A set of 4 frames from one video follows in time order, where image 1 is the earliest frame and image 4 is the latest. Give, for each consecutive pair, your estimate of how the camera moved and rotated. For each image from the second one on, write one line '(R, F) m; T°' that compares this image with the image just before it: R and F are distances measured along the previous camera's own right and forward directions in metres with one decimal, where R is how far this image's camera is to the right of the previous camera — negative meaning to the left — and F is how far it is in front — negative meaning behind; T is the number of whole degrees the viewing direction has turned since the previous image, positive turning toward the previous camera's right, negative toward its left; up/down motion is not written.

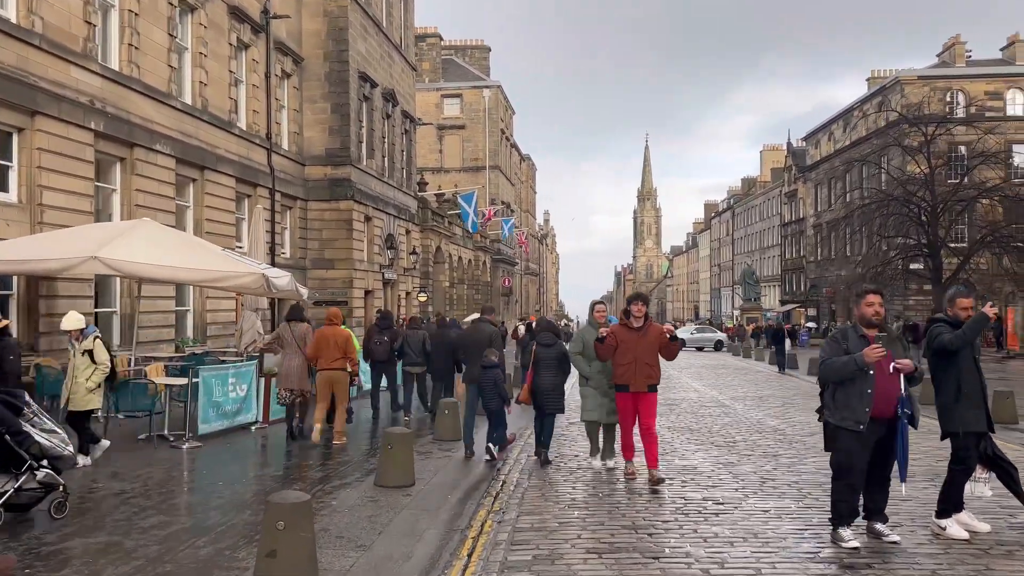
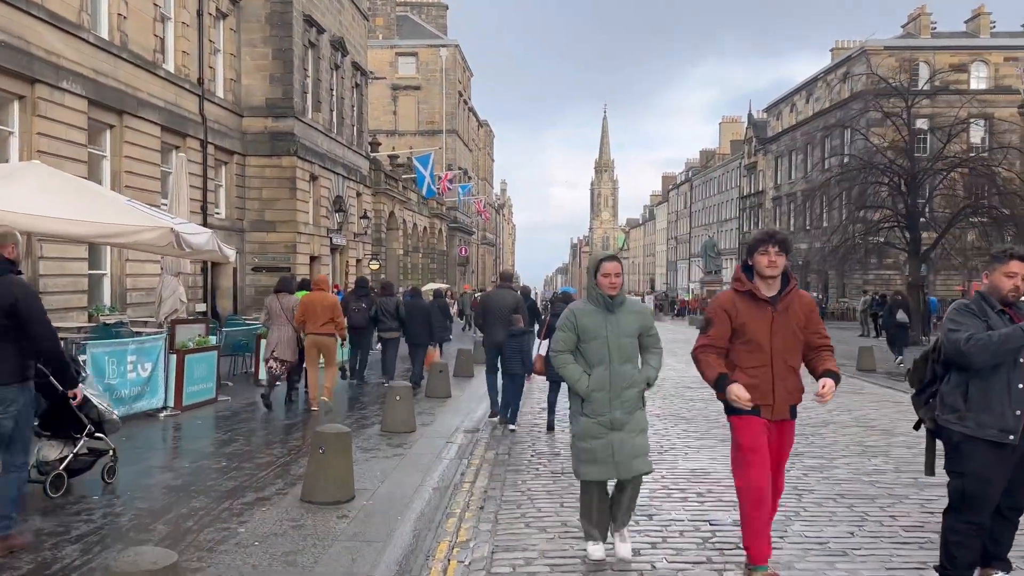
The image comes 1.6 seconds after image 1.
(-0.1, +1.9) m; +3°
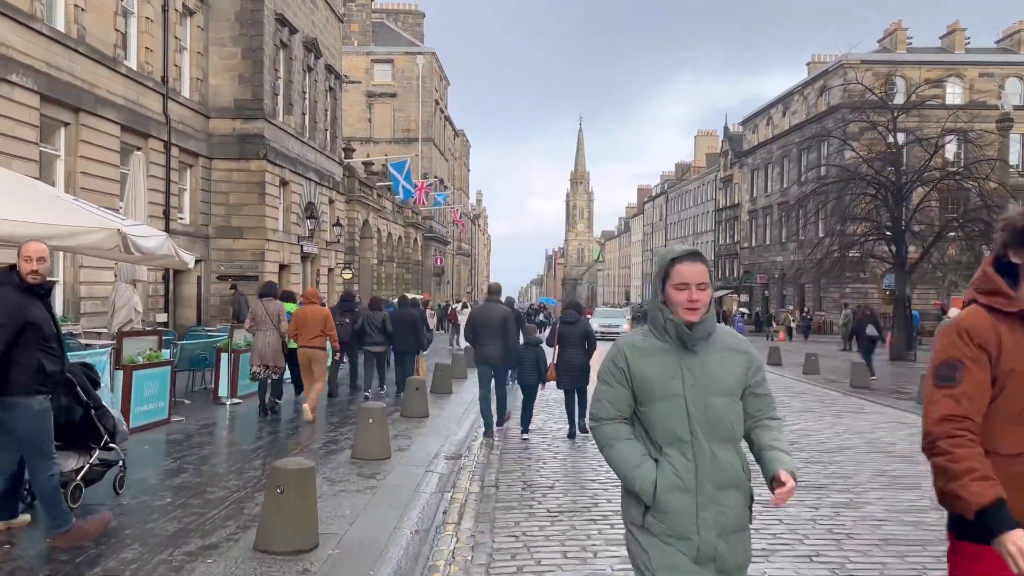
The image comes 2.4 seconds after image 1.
(-0.1, +0.9) m; +2°
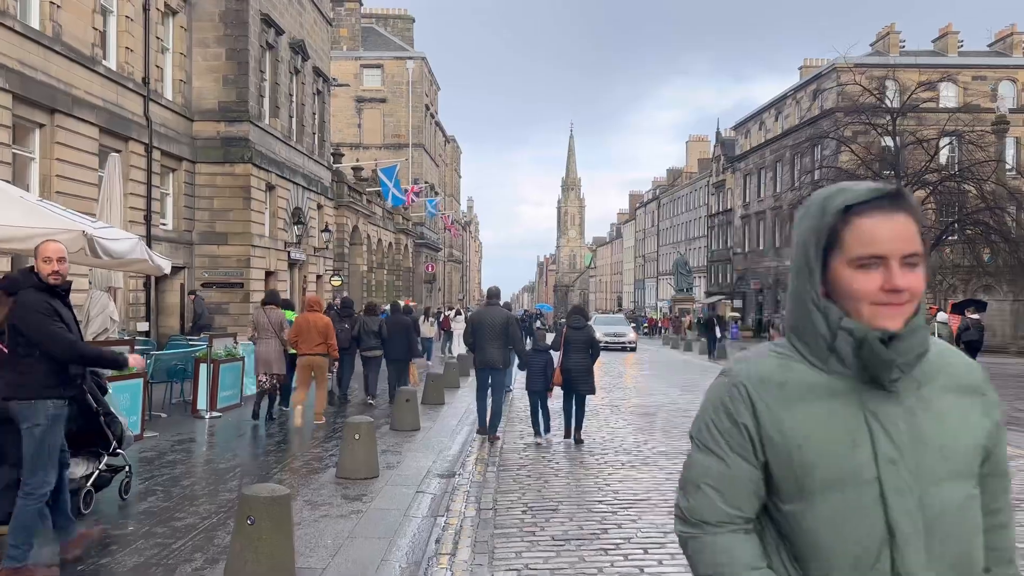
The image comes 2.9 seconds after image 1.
(-0.1, +0.6) m; +1°
